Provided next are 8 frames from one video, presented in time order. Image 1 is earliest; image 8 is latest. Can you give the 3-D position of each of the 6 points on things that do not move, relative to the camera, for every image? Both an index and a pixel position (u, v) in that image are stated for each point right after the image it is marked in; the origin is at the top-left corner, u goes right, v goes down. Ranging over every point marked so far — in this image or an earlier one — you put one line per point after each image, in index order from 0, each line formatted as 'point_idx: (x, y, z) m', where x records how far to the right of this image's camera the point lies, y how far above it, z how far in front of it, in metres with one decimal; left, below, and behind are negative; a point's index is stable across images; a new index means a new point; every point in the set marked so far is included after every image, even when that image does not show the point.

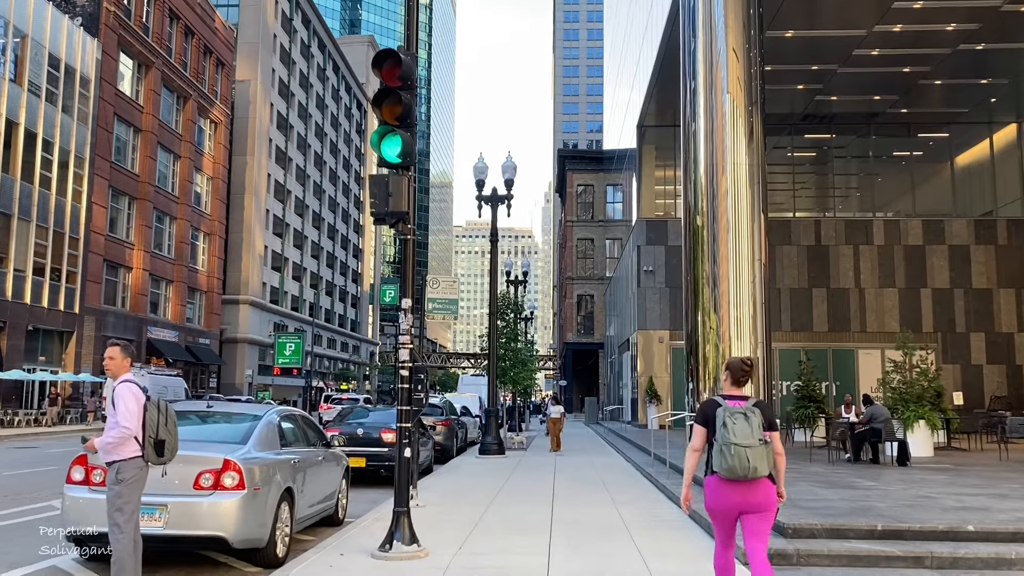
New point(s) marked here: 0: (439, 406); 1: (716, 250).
0: (-1.5, -2.6, +18.9) m
1: (+4.0, +0.2, +16.8) m
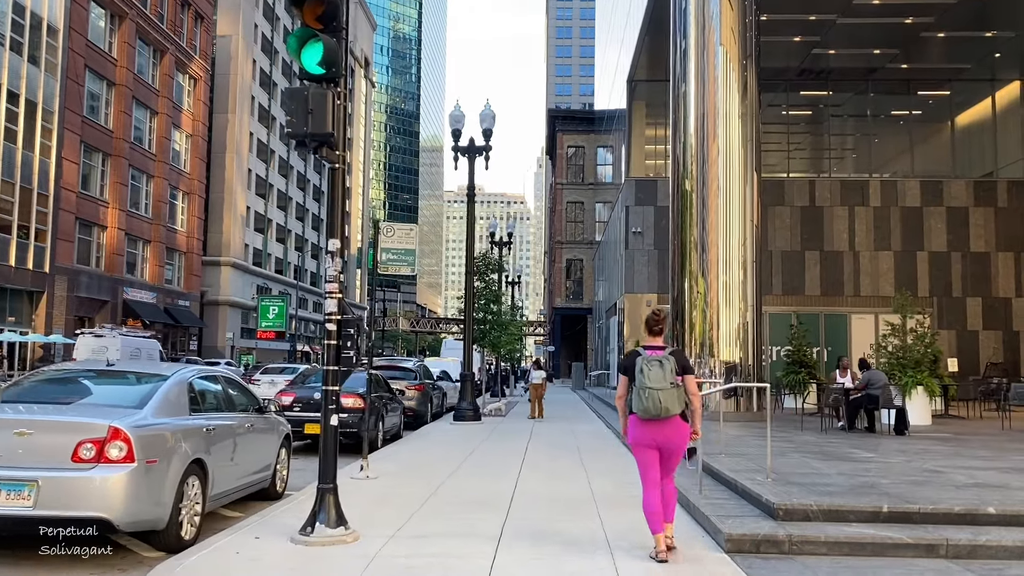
0: (-2.0, -1.7, +17.9) m
1: (+3.5, +1.0, +15.8) m
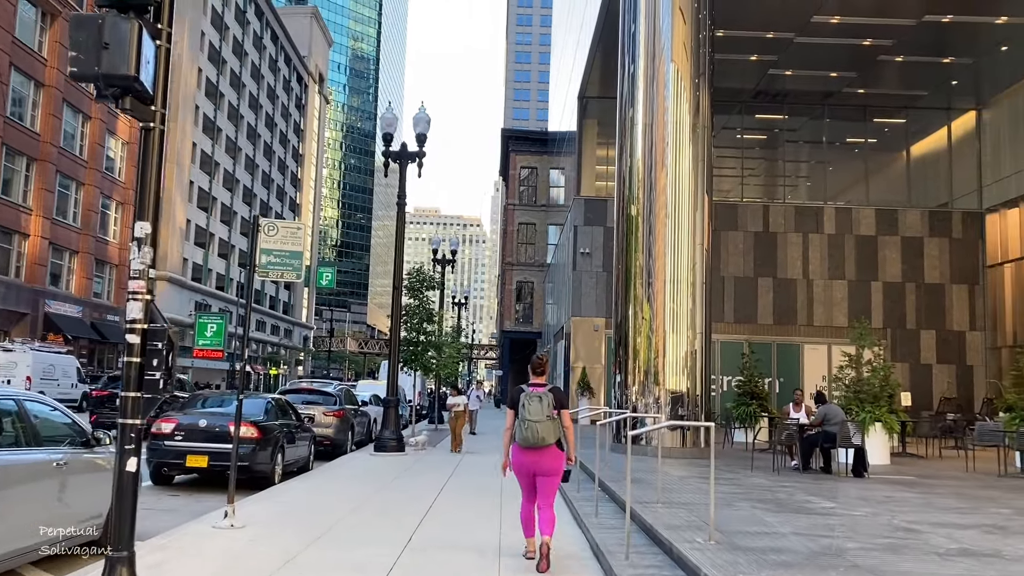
0: (-3.3, -2.0, +16.3) m
1: (+2.4, +0.6, +14.6) m
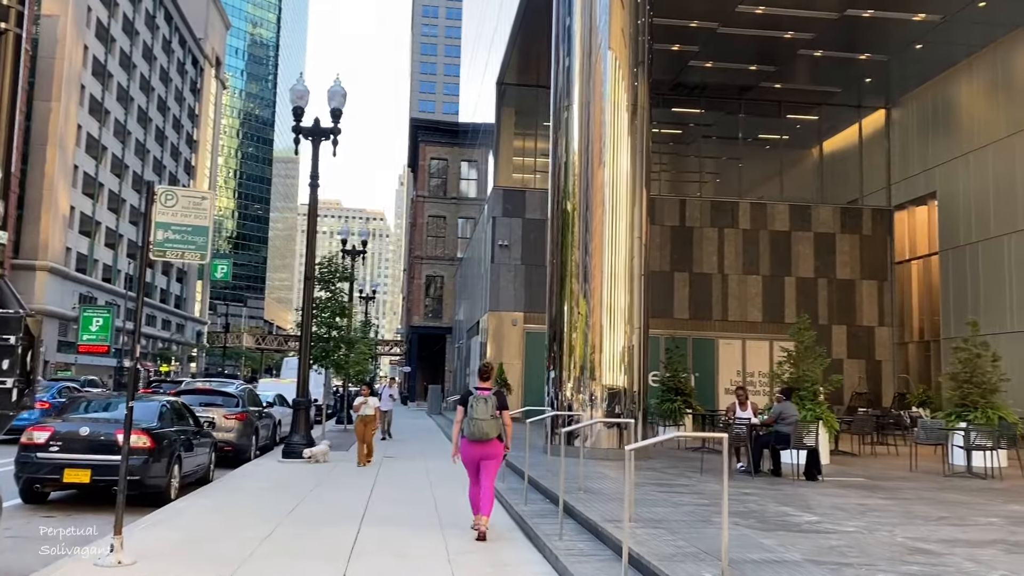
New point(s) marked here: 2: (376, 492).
0: (-4.7, -1.8, +14.8) m
1: (+1.2, +0.7, +13.7) m
2: (-1.6, -2.4, +10.3) m
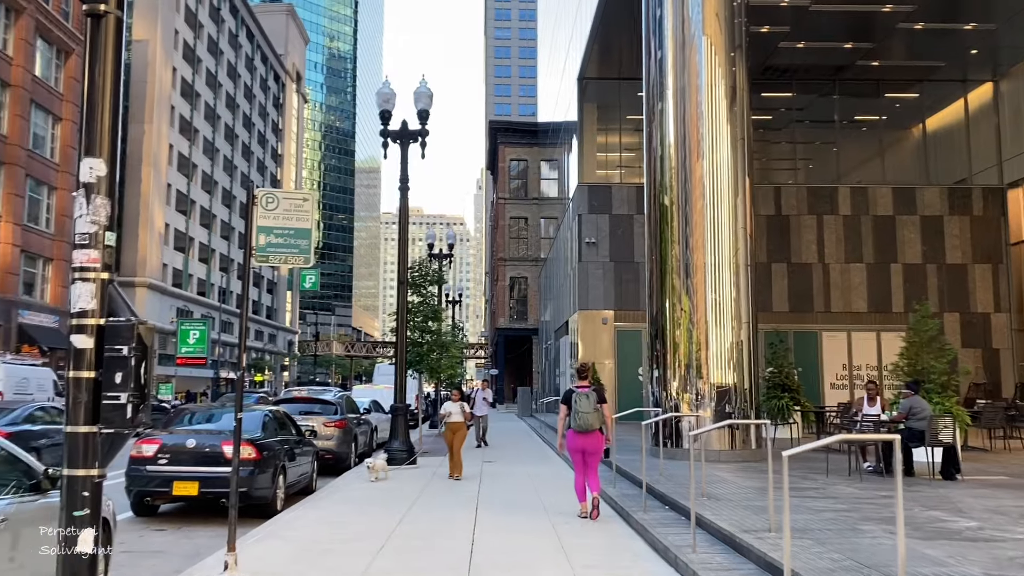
0: (-3.0, -1.9, +14.7) m
1: (+2.7, +0.8, +13.1) m
2: (-0.3, -2.4, +10.0) m
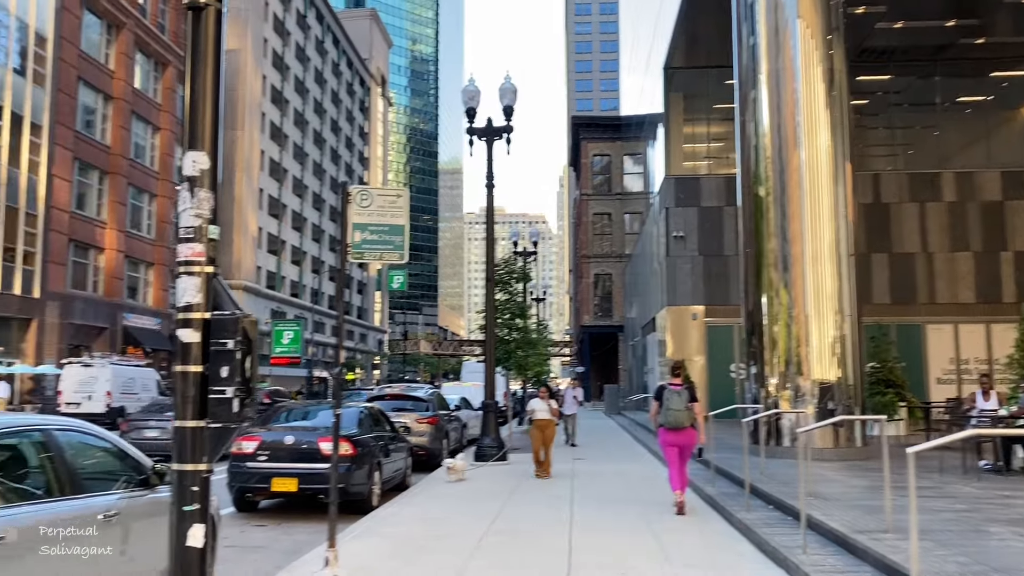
0: (-1.5, -1.9, +14.8) m
1: (+3.9, +1.0, +12.6) m
2: (+0.7, -2.4, +9.8) m
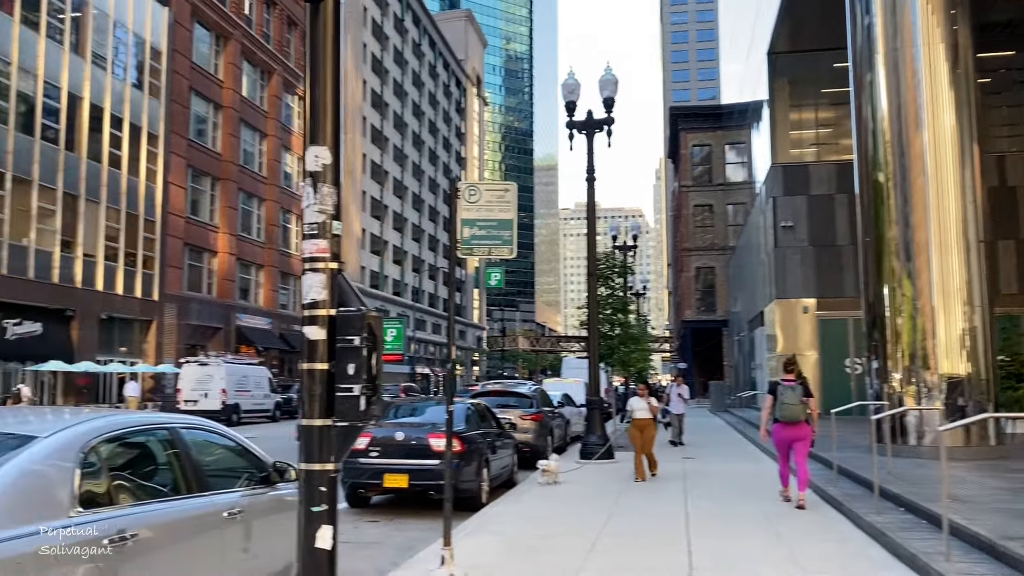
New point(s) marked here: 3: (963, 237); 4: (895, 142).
0: (+0.3, -1.8, +14.7) m
1: (+5.4, +1.1, +11.9) m
2: (+2.0, -2.3, +9.6) m
3: (+6.0, +0.7, +11.7) m
4: (+5.4, +2.1, +12.3) m
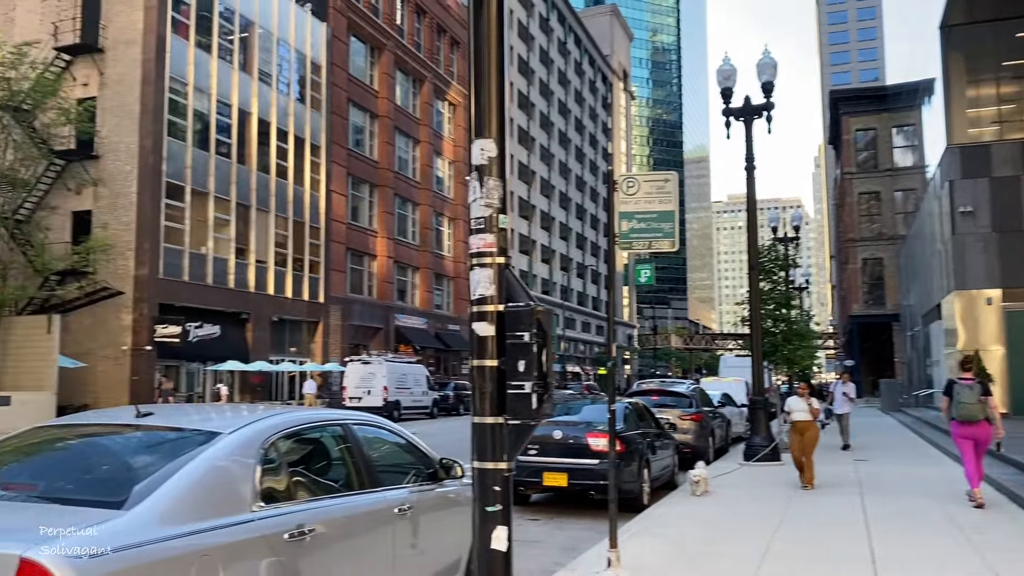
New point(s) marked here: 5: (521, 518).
0: (+2.9, -1.8, +14.3) m
1: (+7.4, +1.3, +10.7) m
2: (+3.7, -2.2, +9.0) m
3: (+7.9, +0.9, +10.4) m
4: (+7.4, +2.3, +11.1) m
5: (+0.1, -2.4, +9.0) m
